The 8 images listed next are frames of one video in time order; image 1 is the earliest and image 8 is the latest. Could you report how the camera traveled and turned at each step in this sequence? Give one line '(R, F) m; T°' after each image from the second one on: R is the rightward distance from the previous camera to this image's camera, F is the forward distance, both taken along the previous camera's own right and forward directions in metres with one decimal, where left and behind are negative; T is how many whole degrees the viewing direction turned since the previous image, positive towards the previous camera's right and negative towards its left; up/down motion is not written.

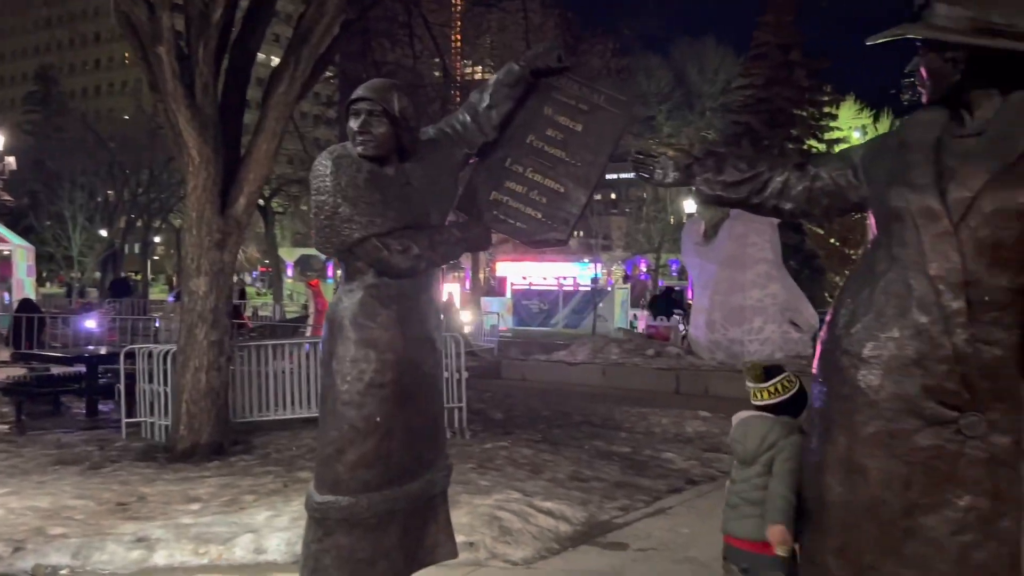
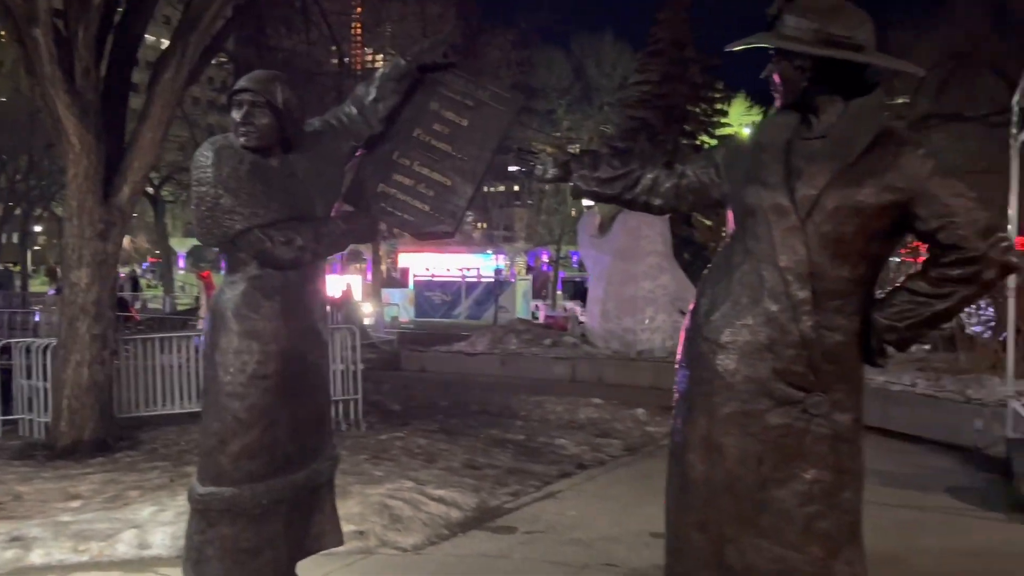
(+0.1, -0.1) m; +6°
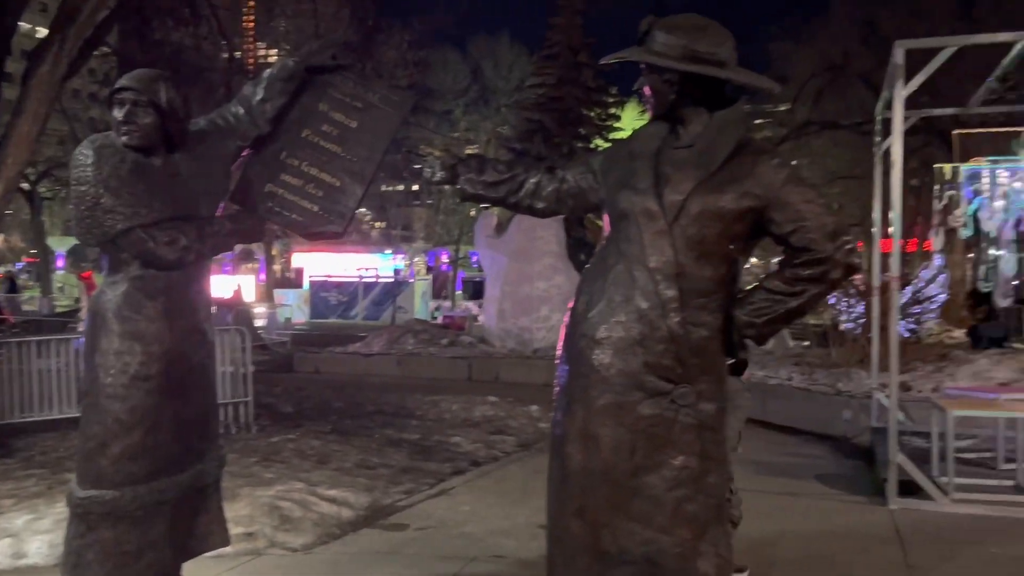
(0.0, -0.1) m; +7°
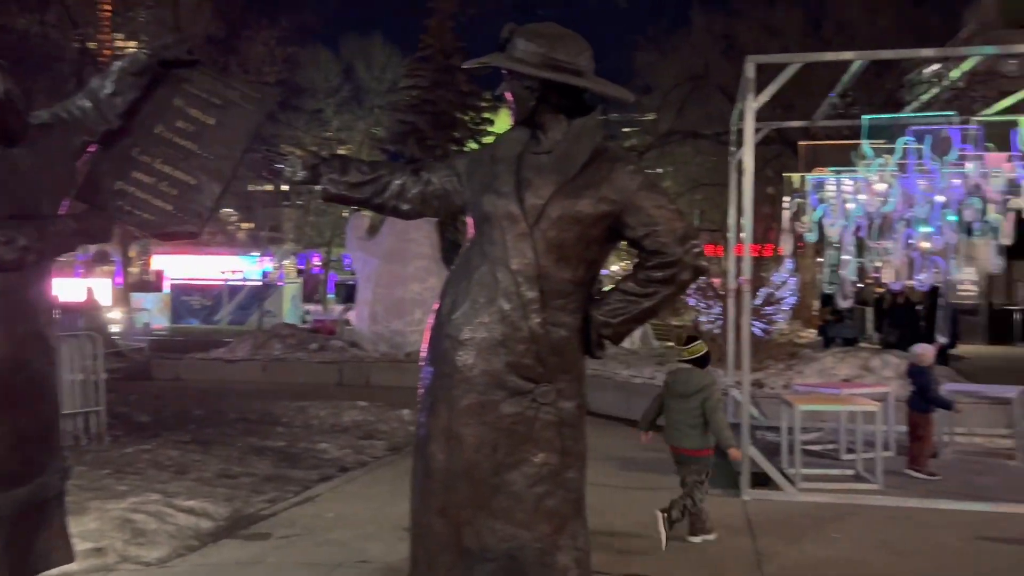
(0.0, 0.0) m; +8°
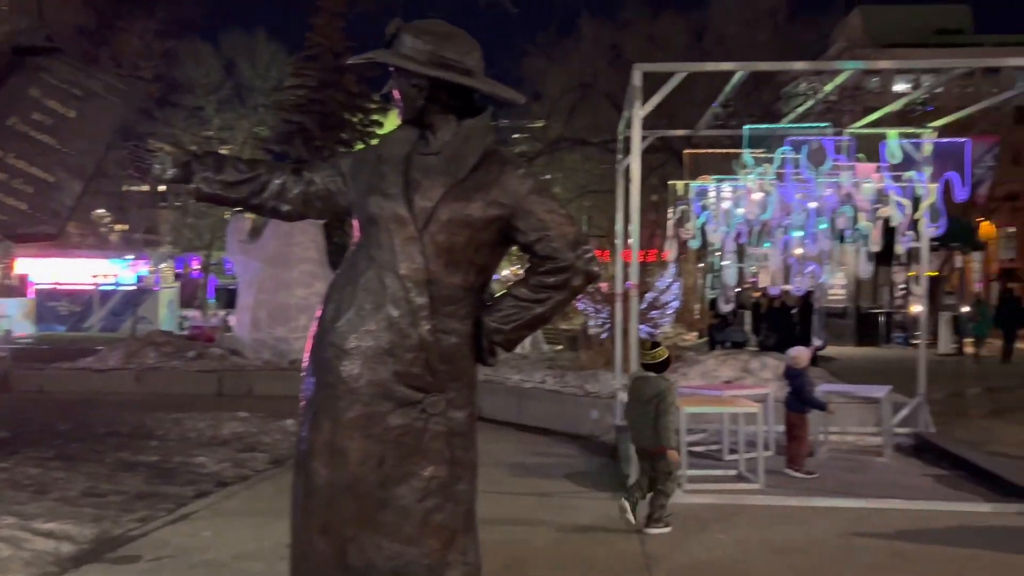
(0.0, +0.1) m; +7°
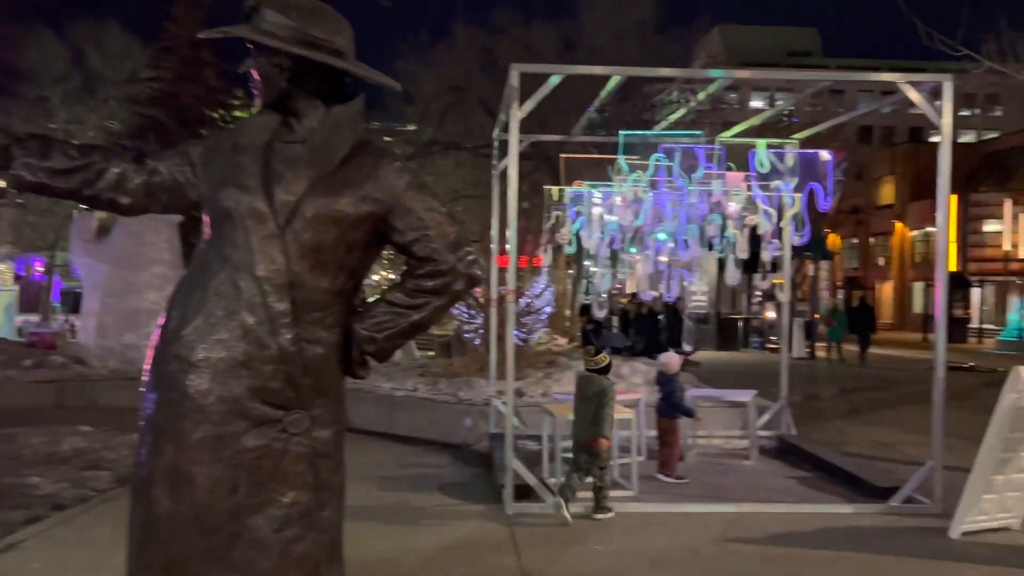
(0.0, +0.3) m; +8°
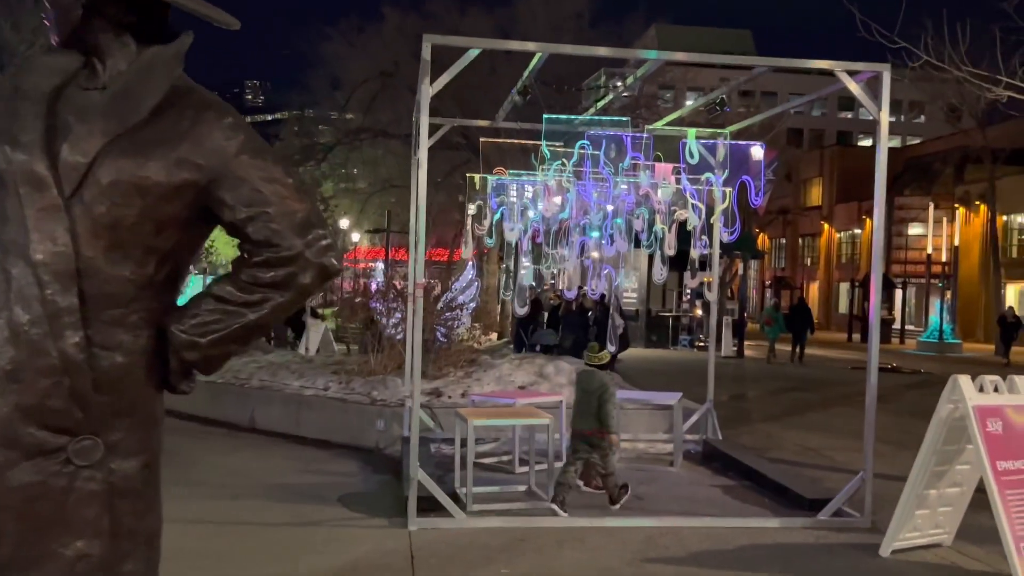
(+0.2, +0.6) m; +4°
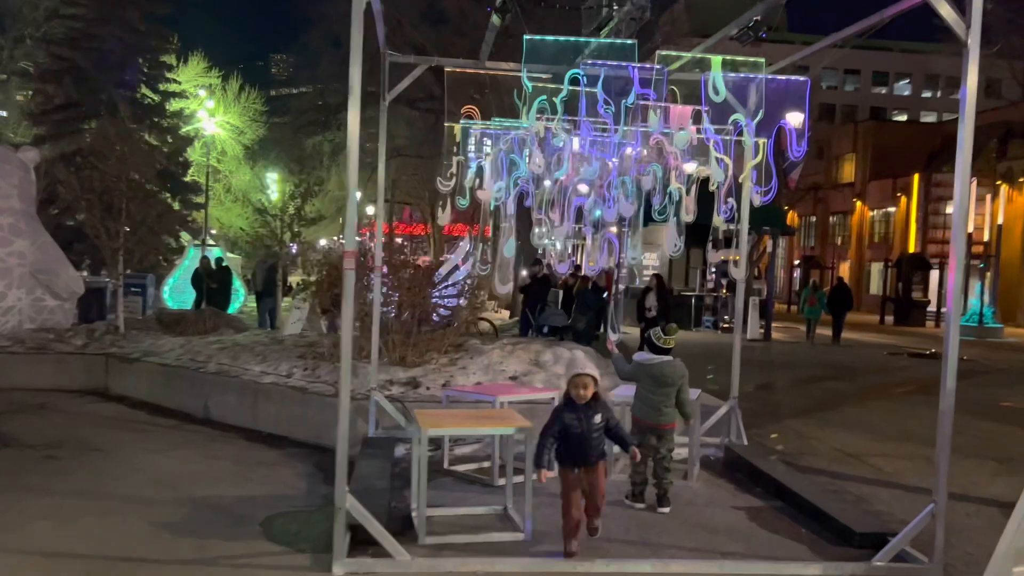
(+0.3, +1.5) m; -2°
